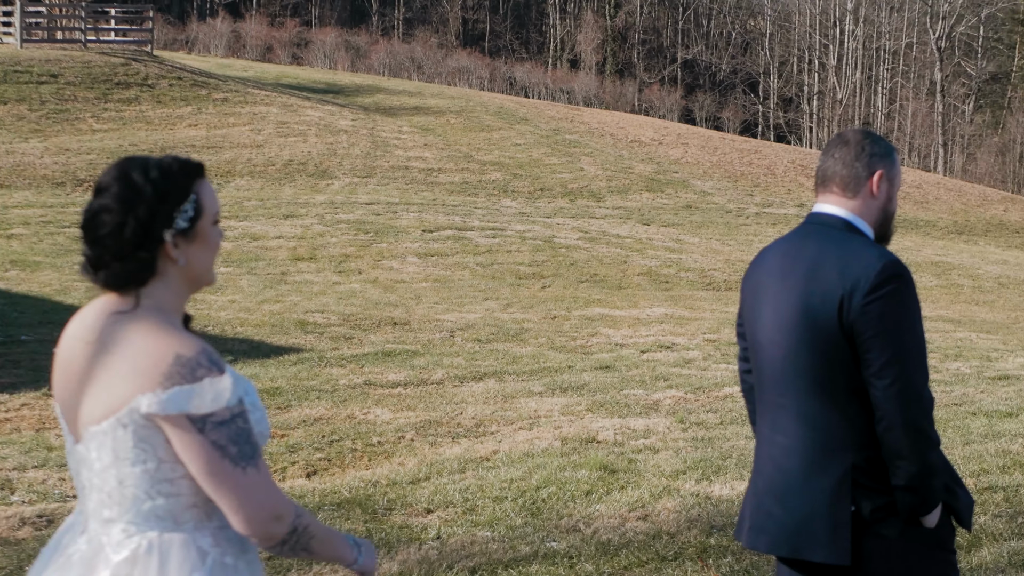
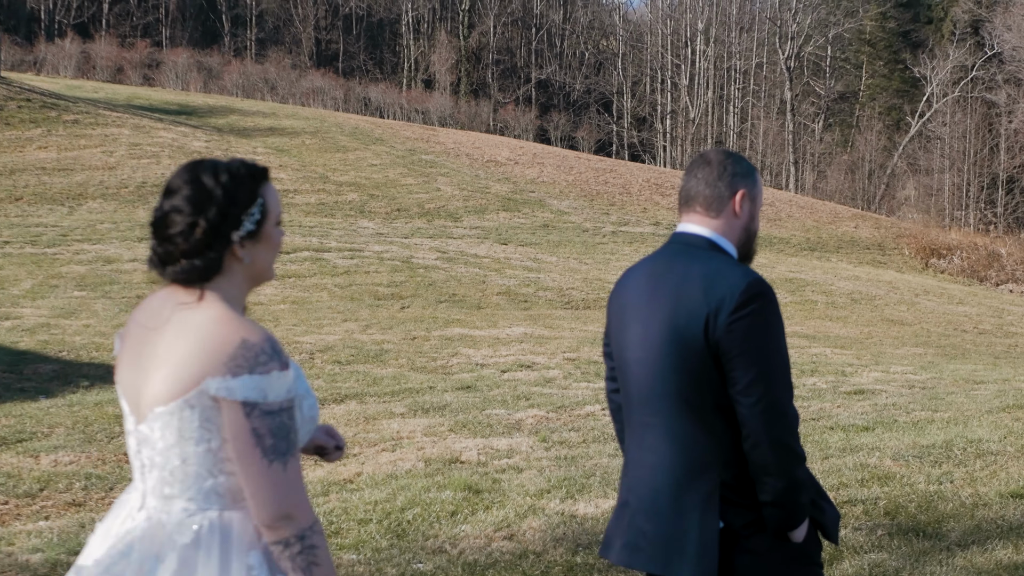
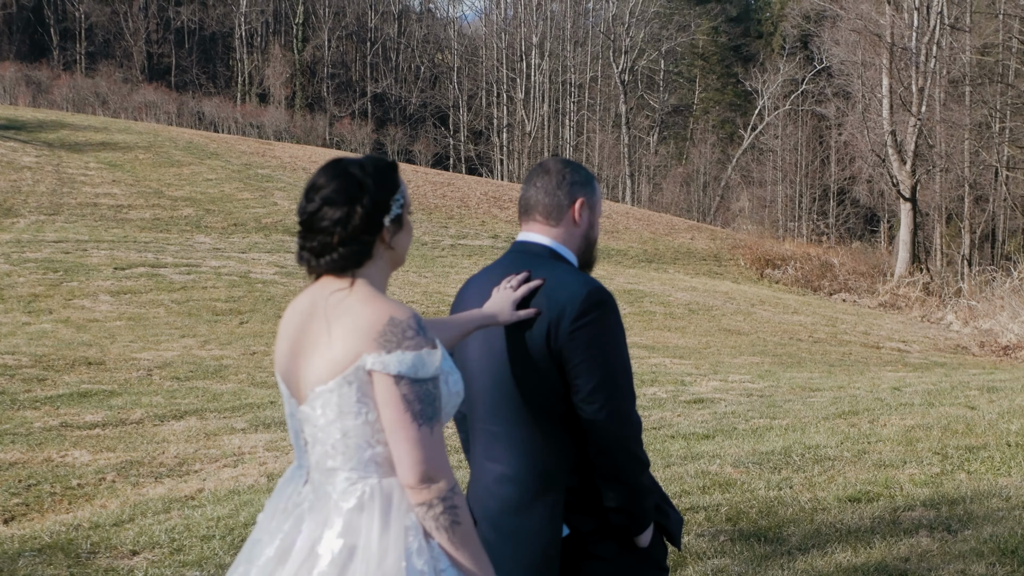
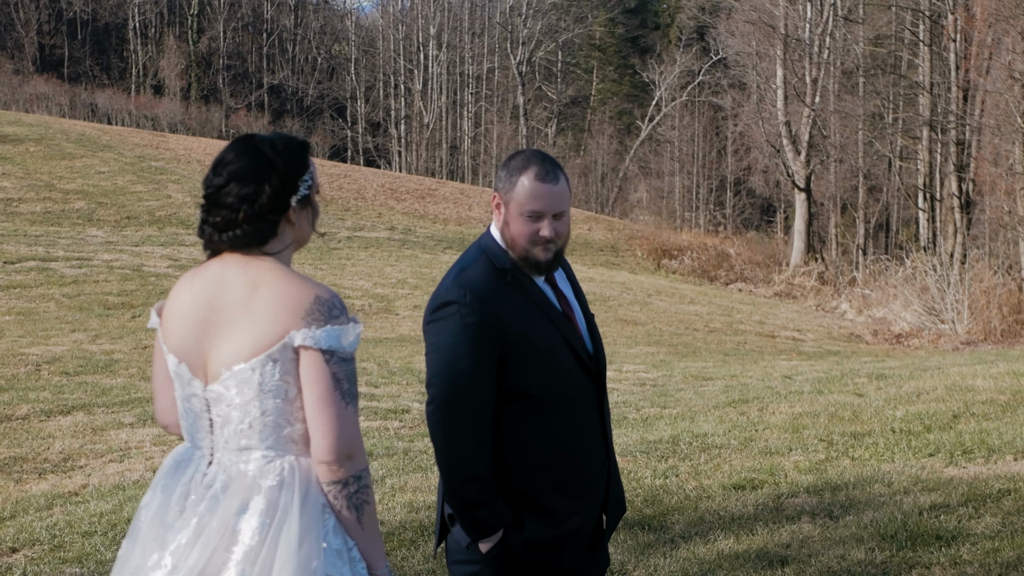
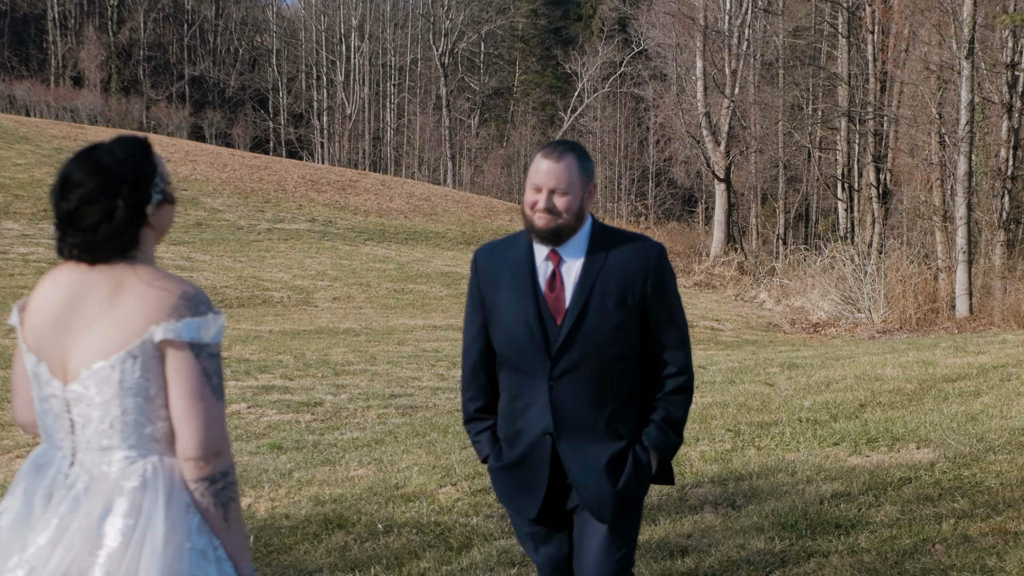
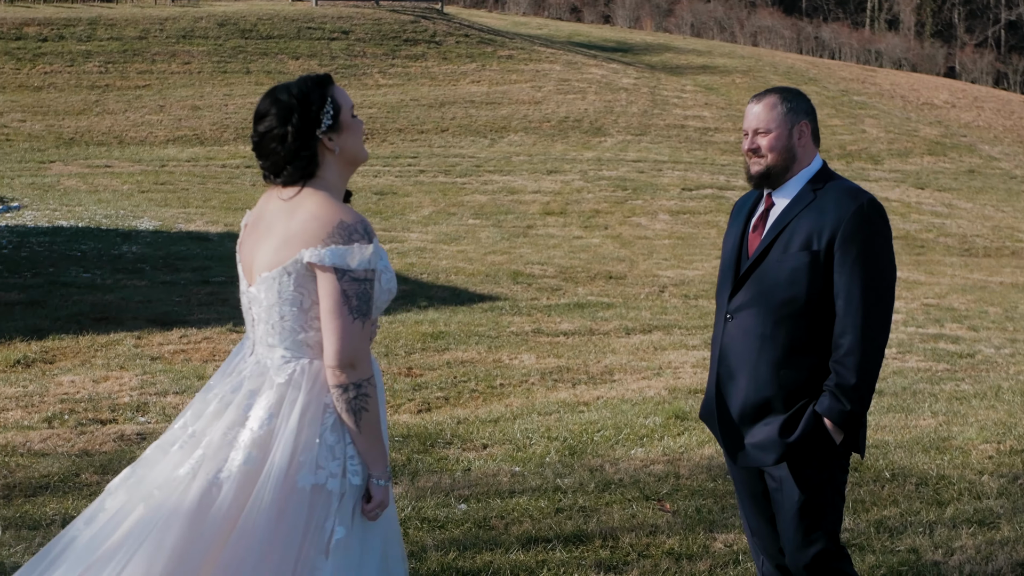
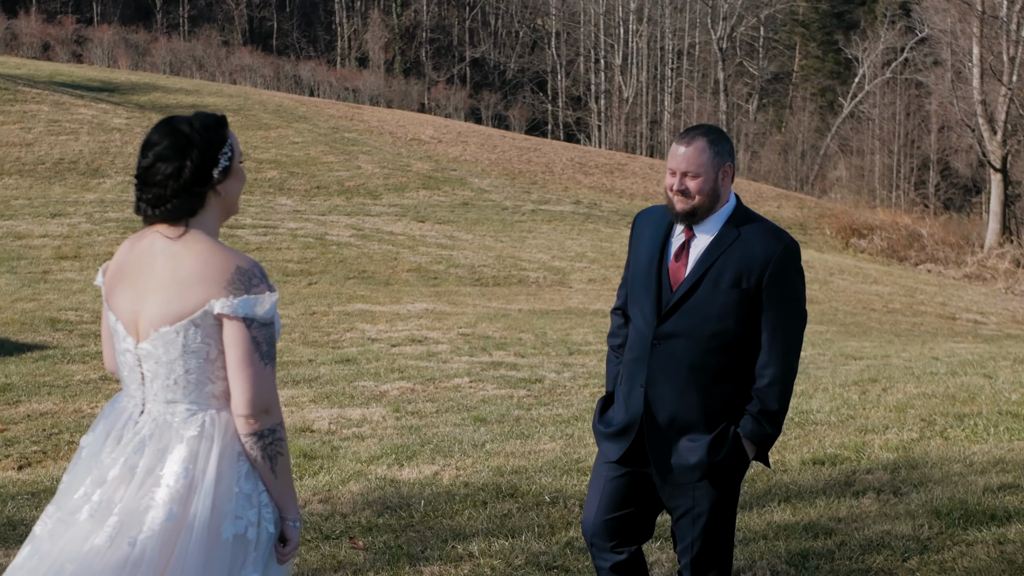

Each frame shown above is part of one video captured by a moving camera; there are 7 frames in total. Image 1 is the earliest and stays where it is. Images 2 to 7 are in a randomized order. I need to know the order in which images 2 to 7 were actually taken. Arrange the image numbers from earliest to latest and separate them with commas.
2, 3, 4, 5, 7, 6
